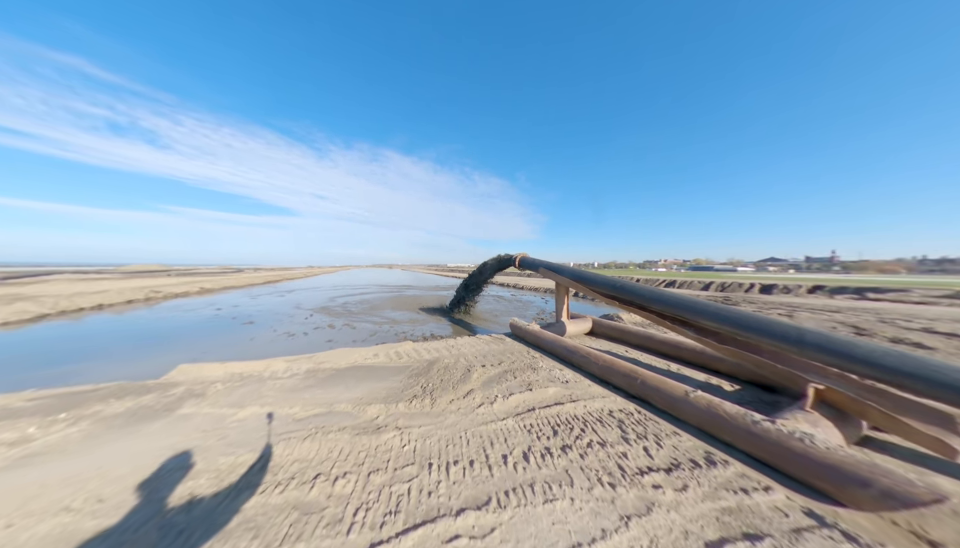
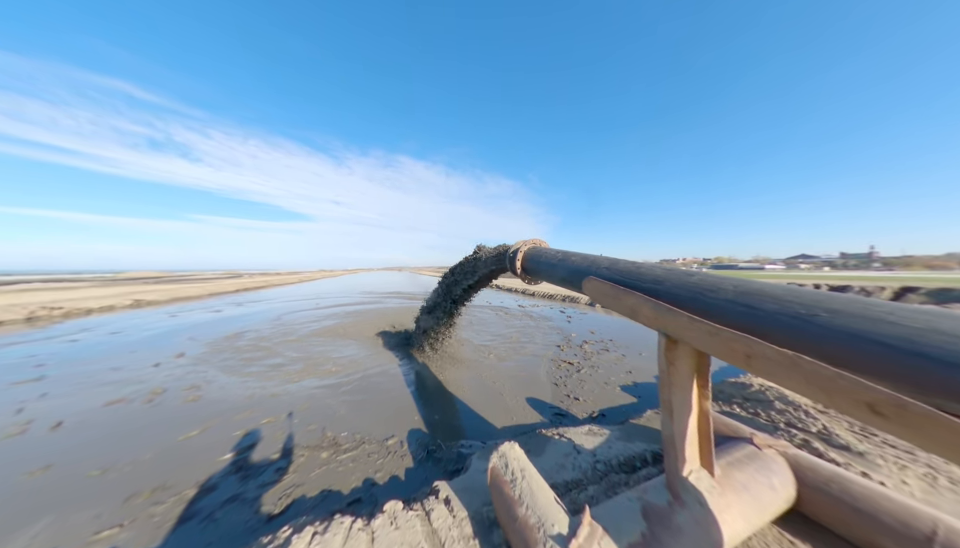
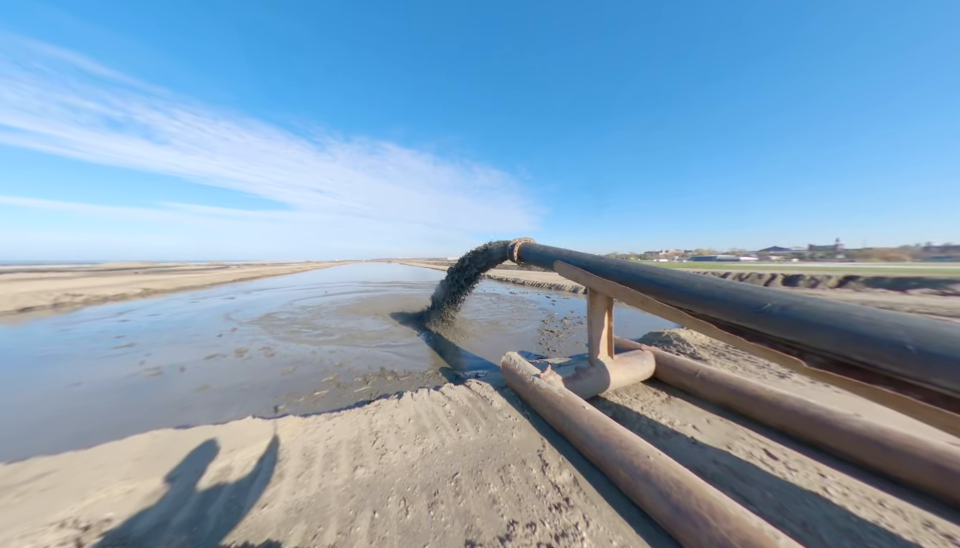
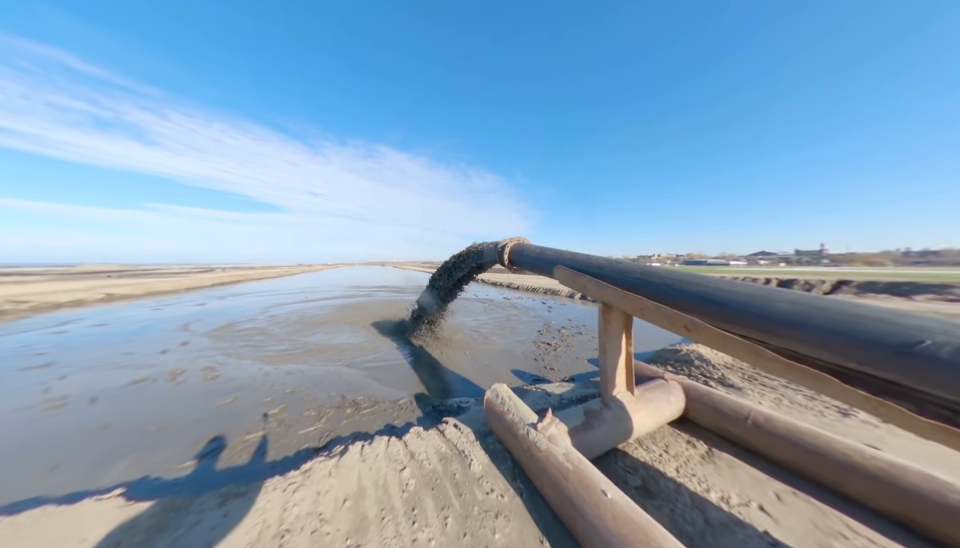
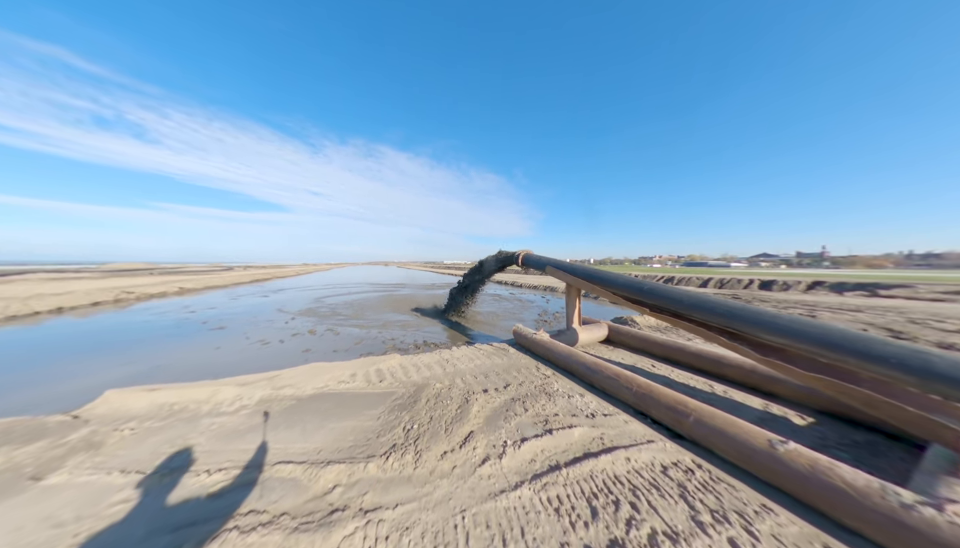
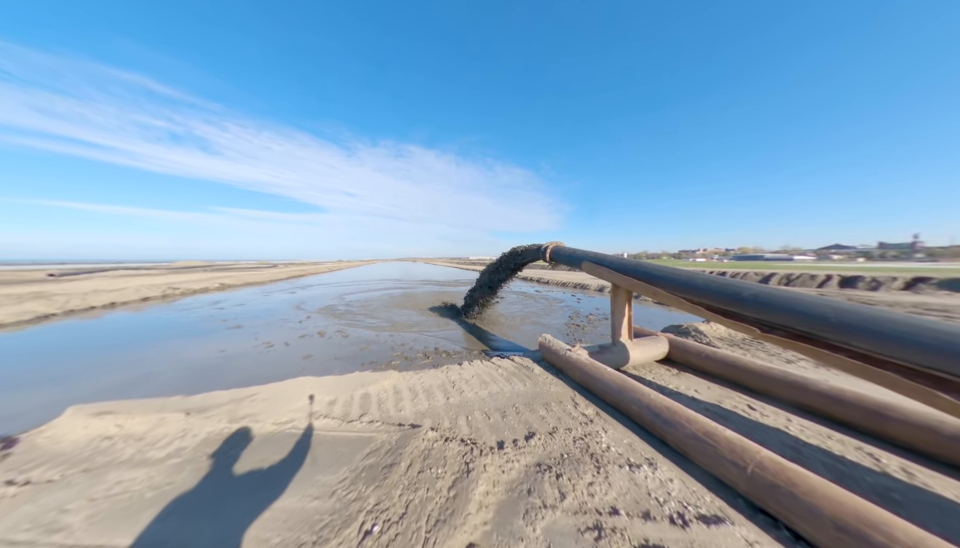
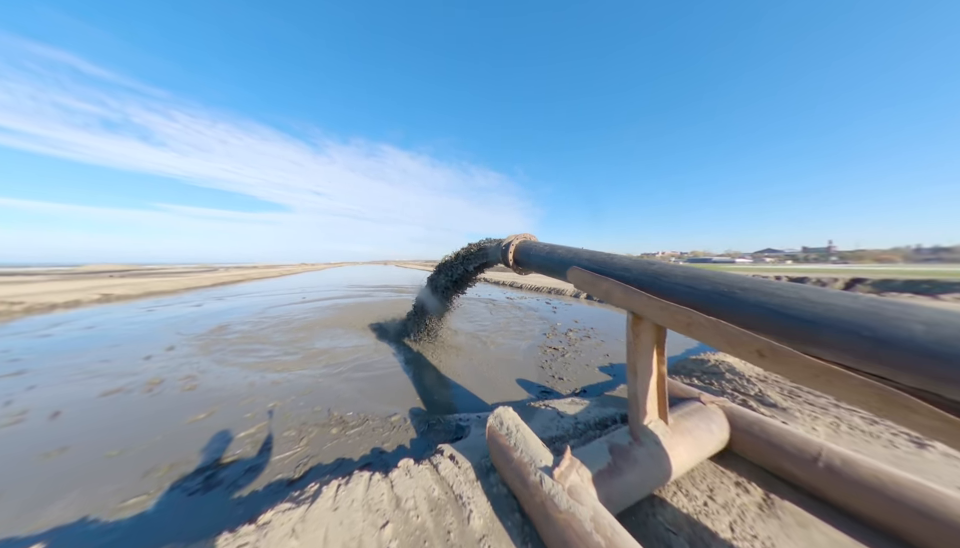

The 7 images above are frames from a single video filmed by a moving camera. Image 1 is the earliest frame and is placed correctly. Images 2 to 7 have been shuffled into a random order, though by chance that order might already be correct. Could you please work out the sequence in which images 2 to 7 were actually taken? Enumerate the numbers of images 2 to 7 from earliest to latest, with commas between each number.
5, 6, 3, 4, 7, 2
